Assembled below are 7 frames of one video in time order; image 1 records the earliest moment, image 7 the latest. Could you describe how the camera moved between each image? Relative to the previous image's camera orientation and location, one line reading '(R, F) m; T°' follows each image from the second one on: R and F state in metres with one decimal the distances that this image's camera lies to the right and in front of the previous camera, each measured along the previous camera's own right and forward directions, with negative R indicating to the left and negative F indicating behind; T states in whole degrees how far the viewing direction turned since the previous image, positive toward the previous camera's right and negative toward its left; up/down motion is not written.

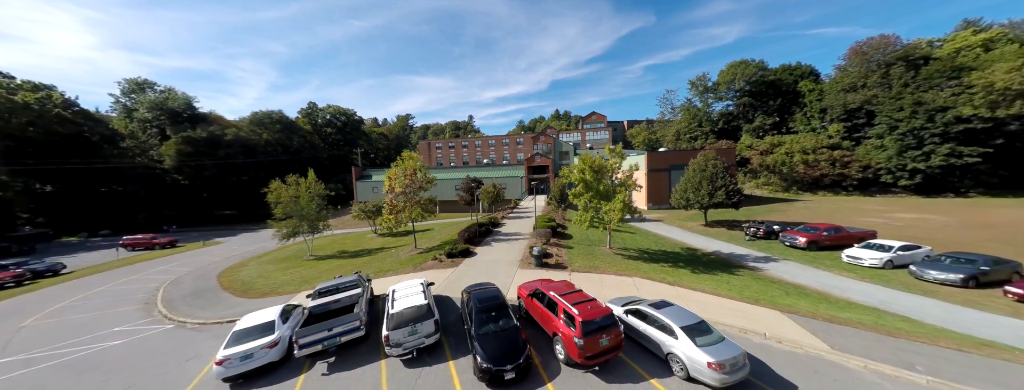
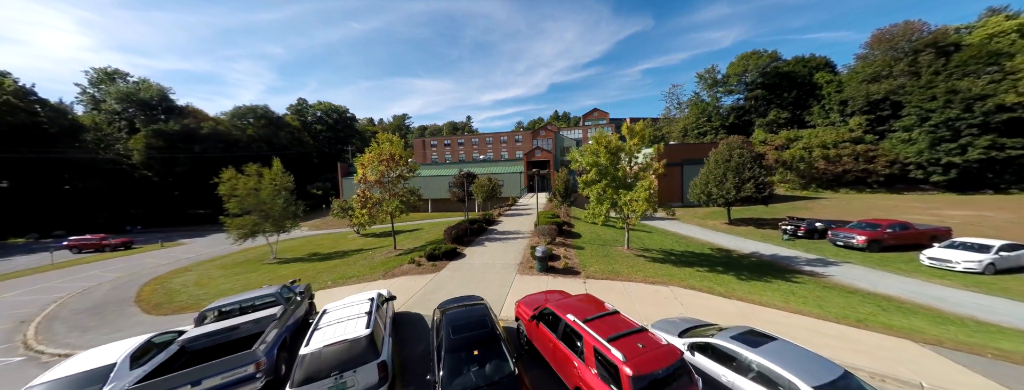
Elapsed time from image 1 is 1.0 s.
(+0.1, +3.0) m; 0°
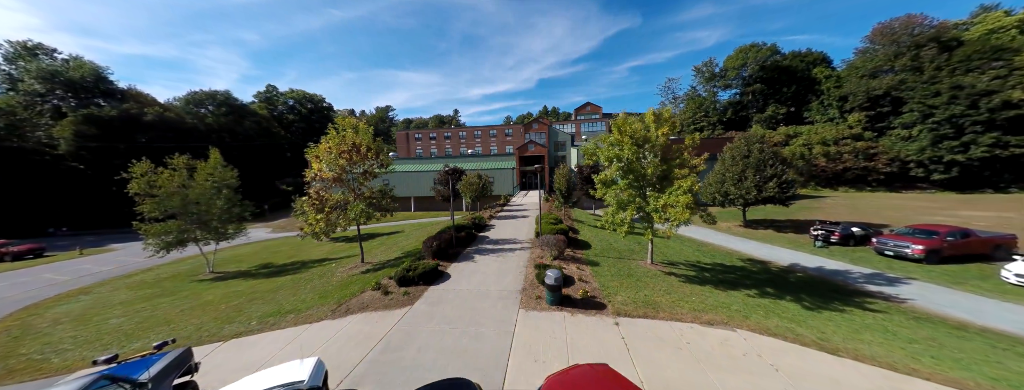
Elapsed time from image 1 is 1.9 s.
(-0.4, +2.9) m; +3°
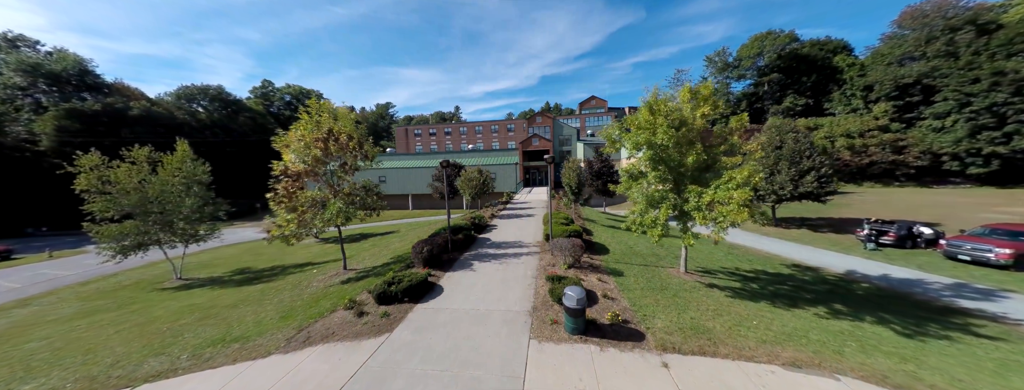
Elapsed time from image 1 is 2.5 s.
(-0.1, +1.8) m; -1°
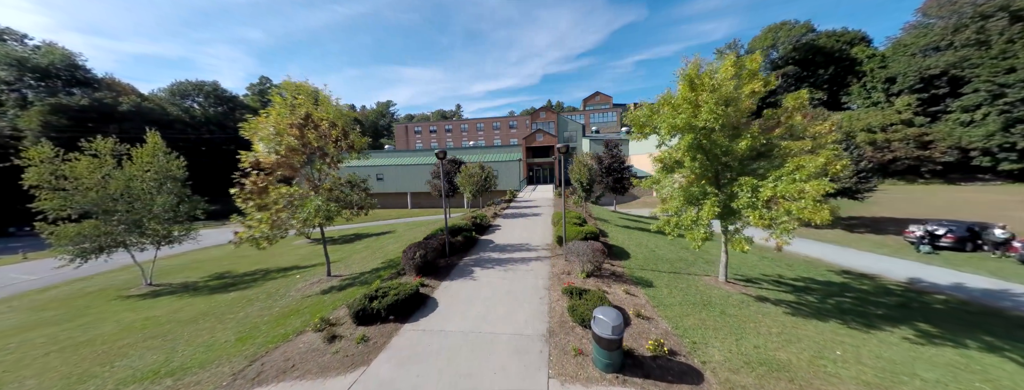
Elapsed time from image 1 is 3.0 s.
(-0.2, +1.4) m; 0°
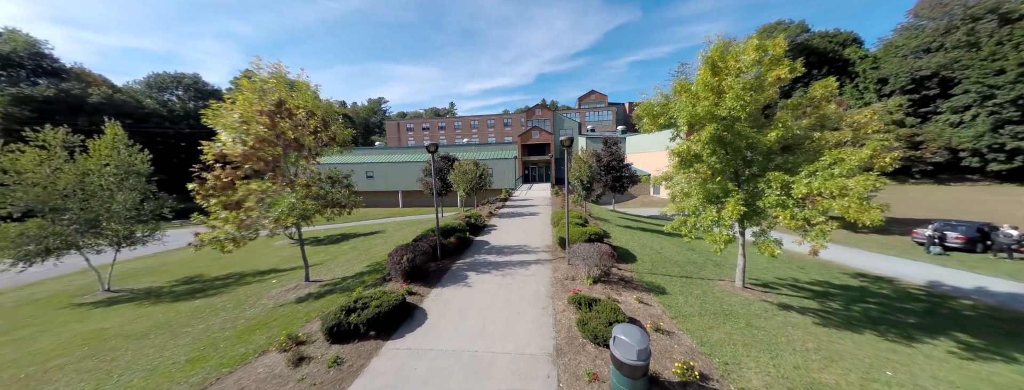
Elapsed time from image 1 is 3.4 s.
(-0.1, +0.8) m; +1°
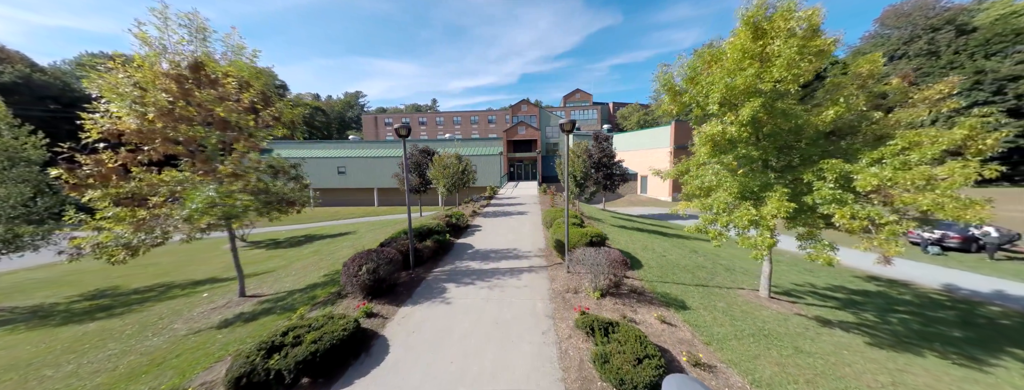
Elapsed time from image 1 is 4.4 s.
(-0.1, +1.4) m; +4°
